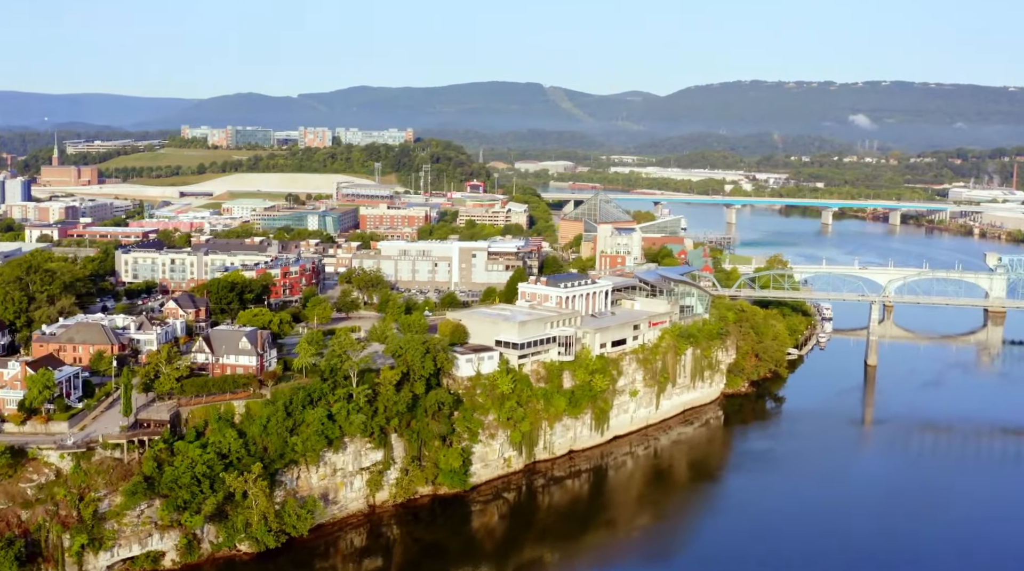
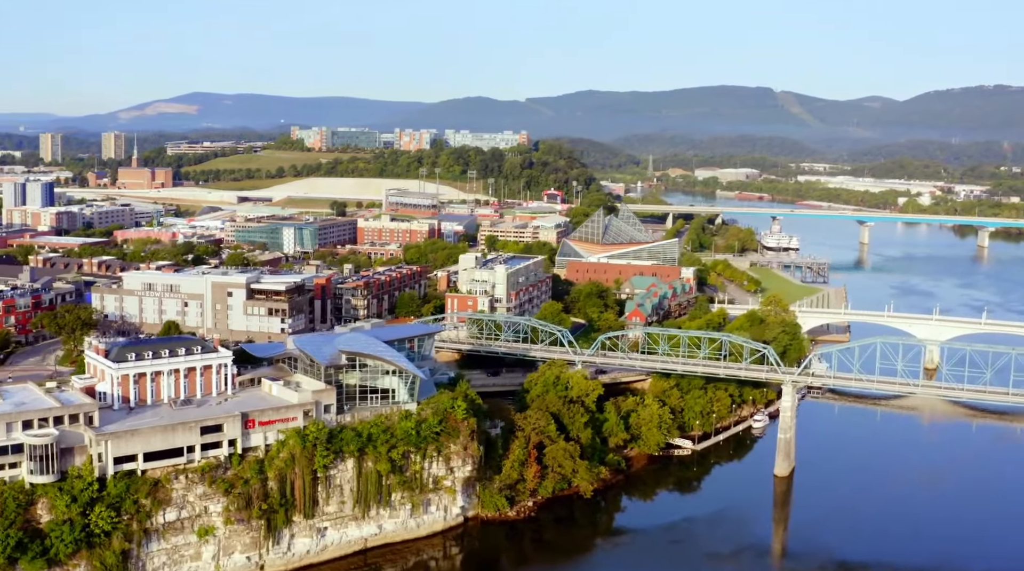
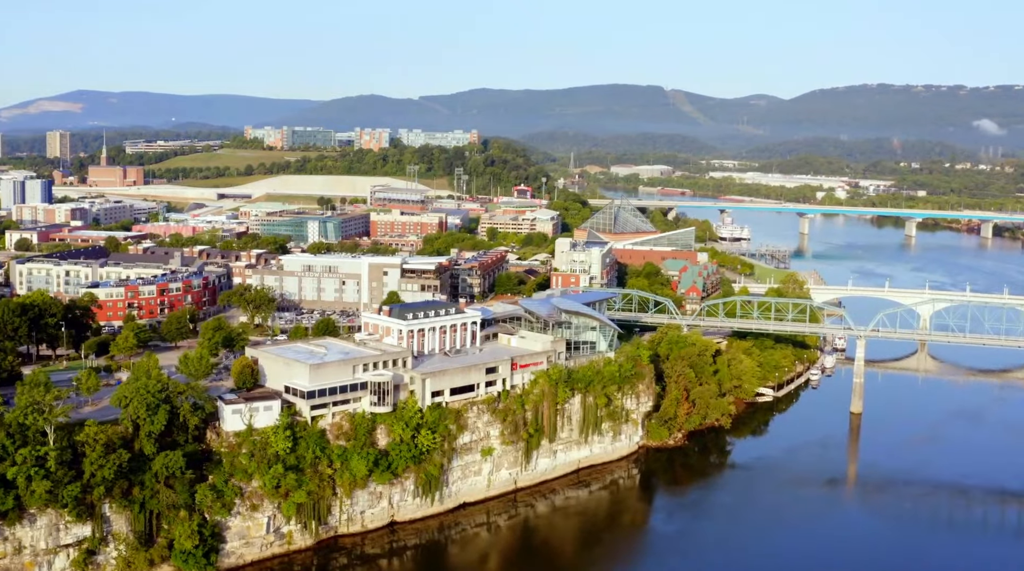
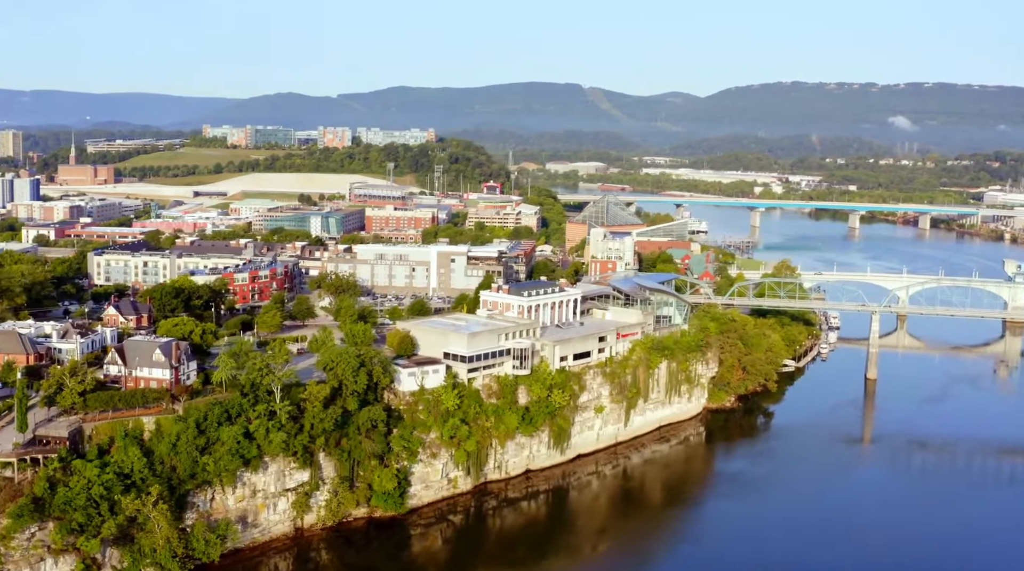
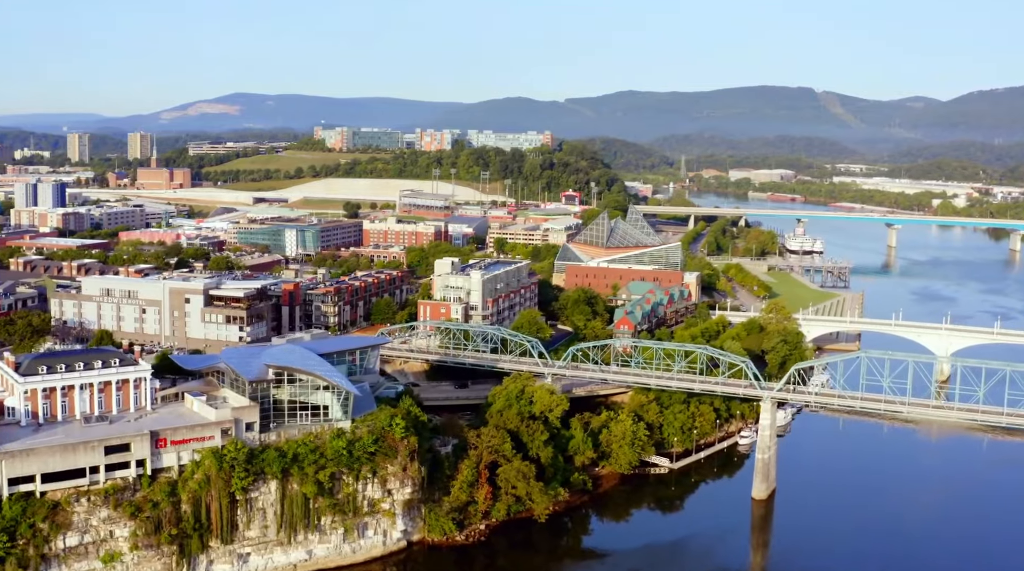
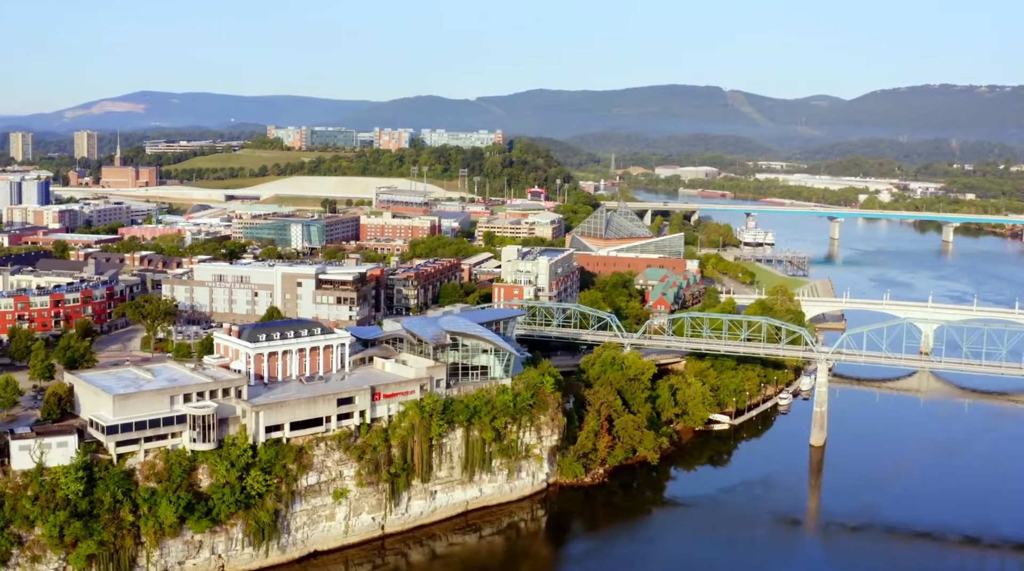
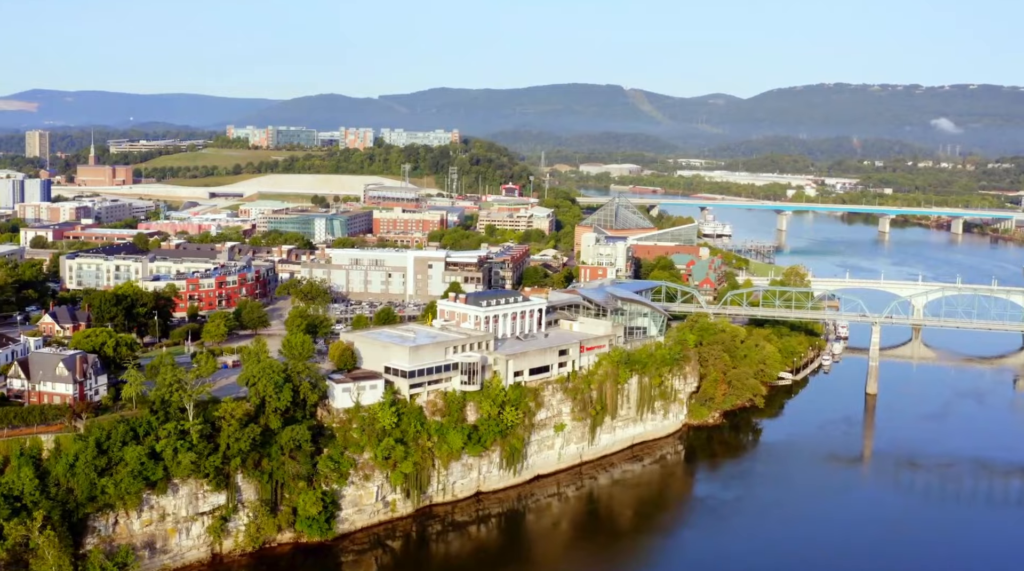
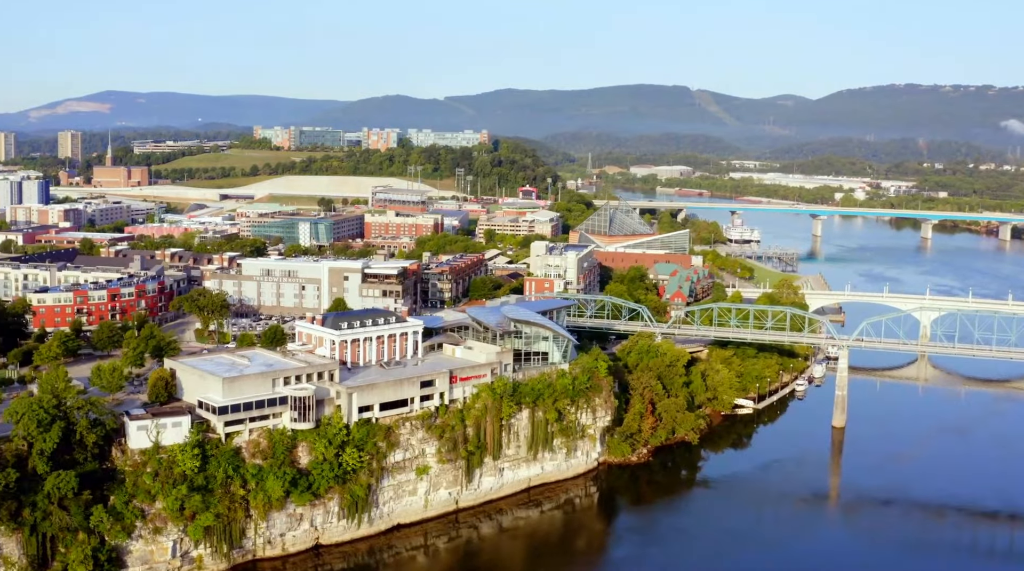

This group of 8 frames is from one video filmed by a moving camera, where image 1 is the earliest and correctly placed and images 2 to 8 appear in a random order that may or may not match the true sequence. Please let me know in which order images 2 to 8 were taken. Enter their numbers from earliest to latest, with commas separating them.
4, 7, 3, 8, 6, 2, 5
